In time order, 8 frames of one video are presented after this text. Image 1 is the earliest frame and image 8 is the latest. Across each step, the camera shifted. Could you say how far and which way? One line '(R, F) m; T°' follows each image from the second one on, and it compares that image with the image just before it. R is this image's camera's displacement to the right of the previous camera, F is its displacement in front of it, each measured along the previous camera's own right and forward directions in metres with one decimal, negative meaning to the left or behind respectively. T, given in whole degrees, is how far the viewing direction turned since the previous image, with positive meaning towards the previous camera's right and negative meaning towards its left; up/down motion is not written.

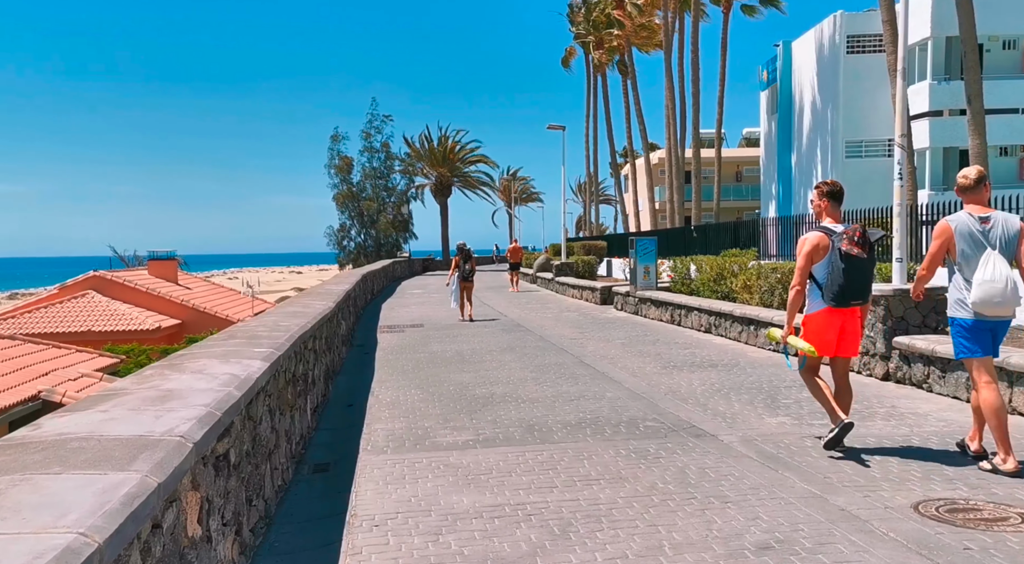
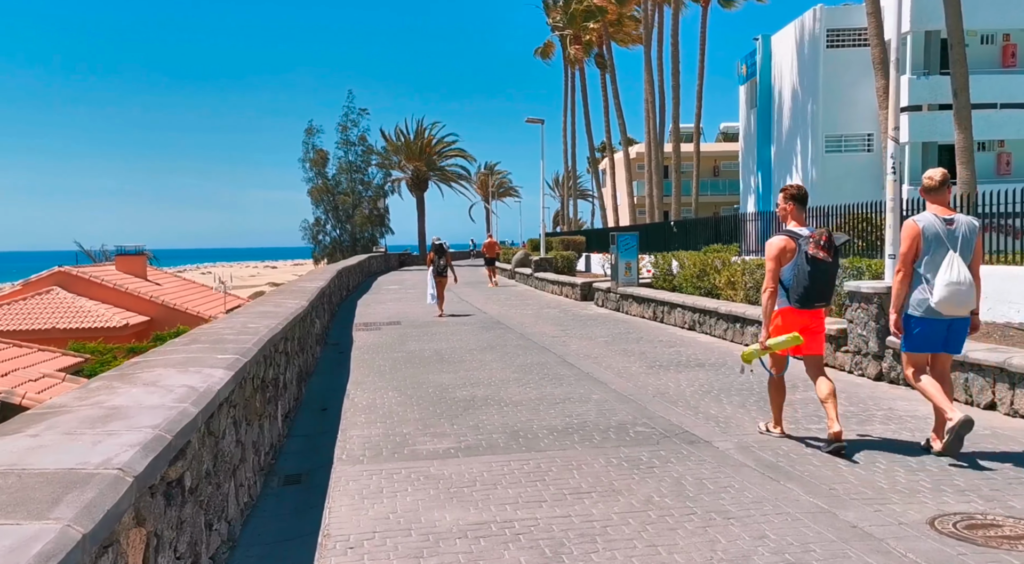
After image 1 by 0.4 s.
(-0.1, +0.3) m; +2°
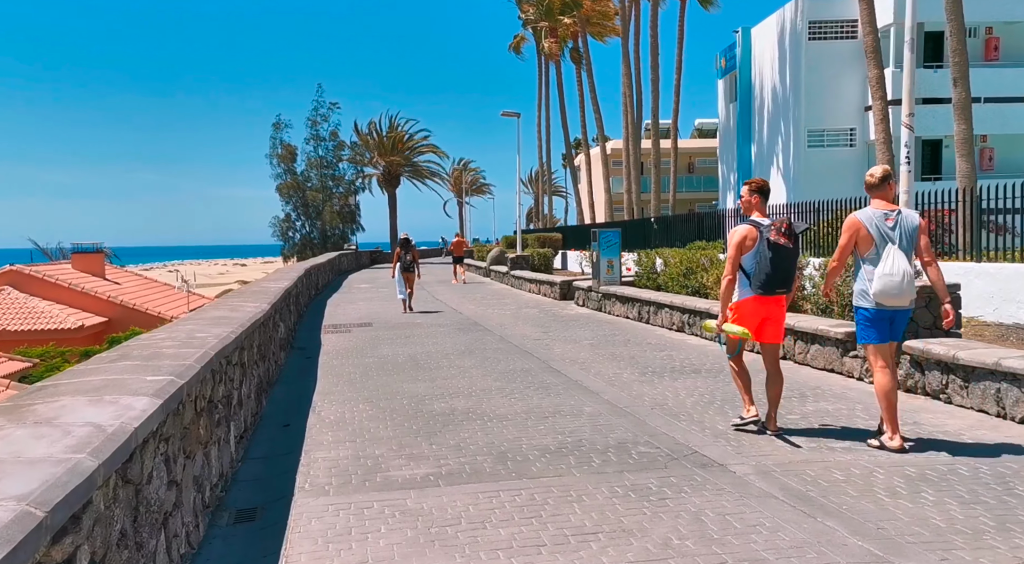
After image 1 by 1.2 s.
(-0.1, +0.7) m; +2°
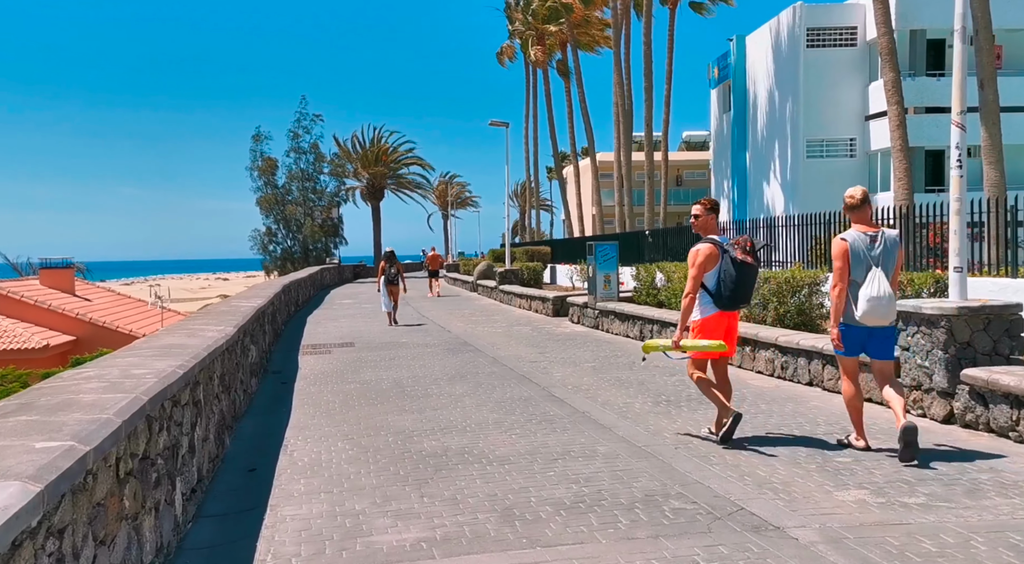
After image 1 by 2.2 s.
(-0.1, +0.9) m; +1°
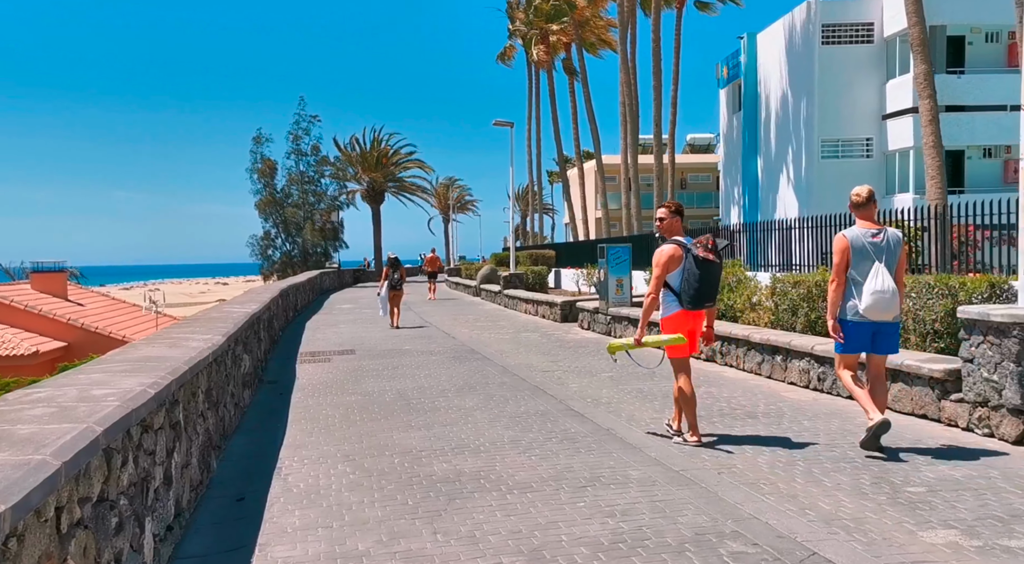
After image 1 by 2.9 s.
(-0.1, +0.7) m; 0°
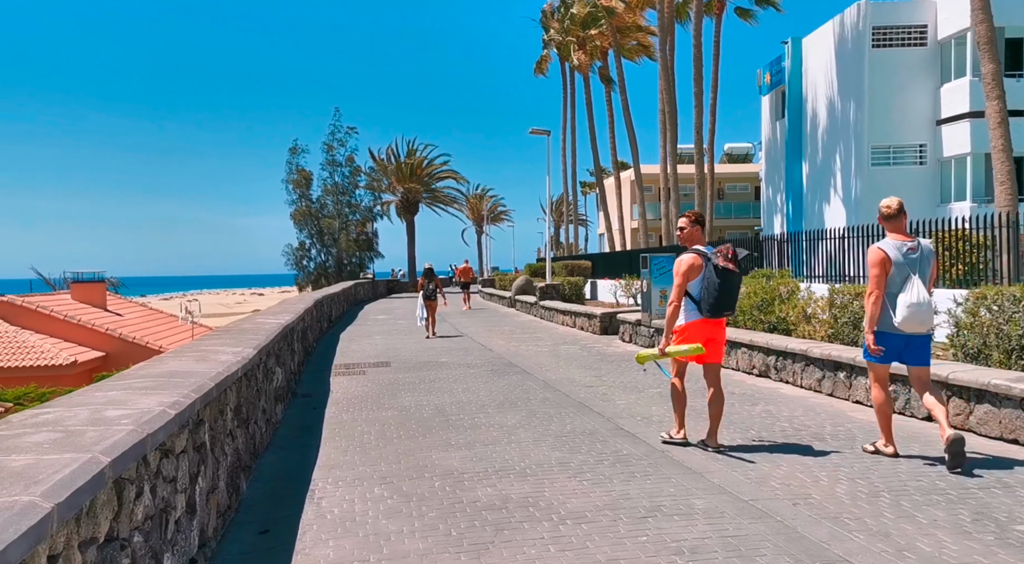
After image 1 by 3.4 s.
(-0.1, +0.4) m; -2°
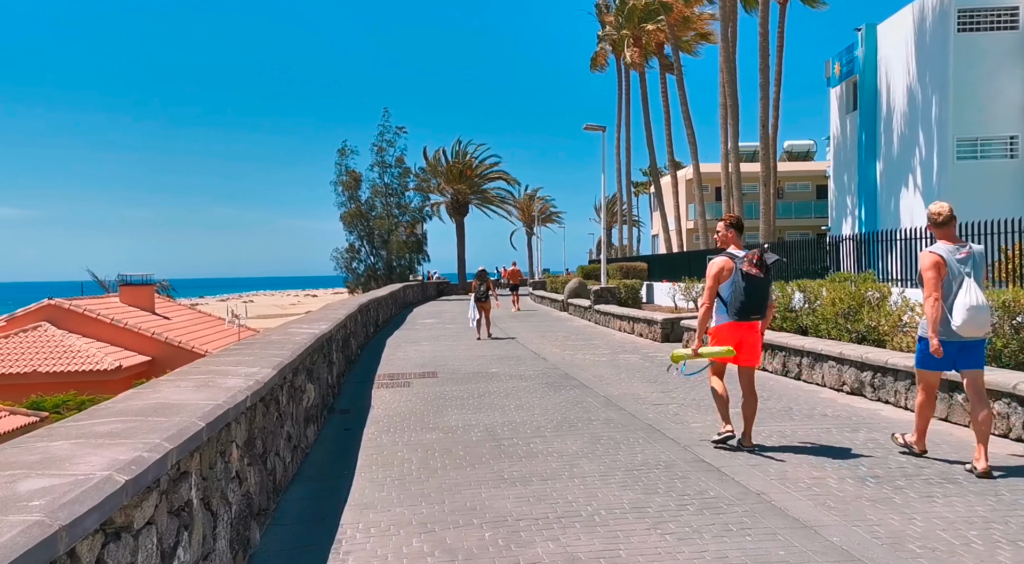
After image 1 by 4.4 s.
(-0.1, +1.0) m; -4°
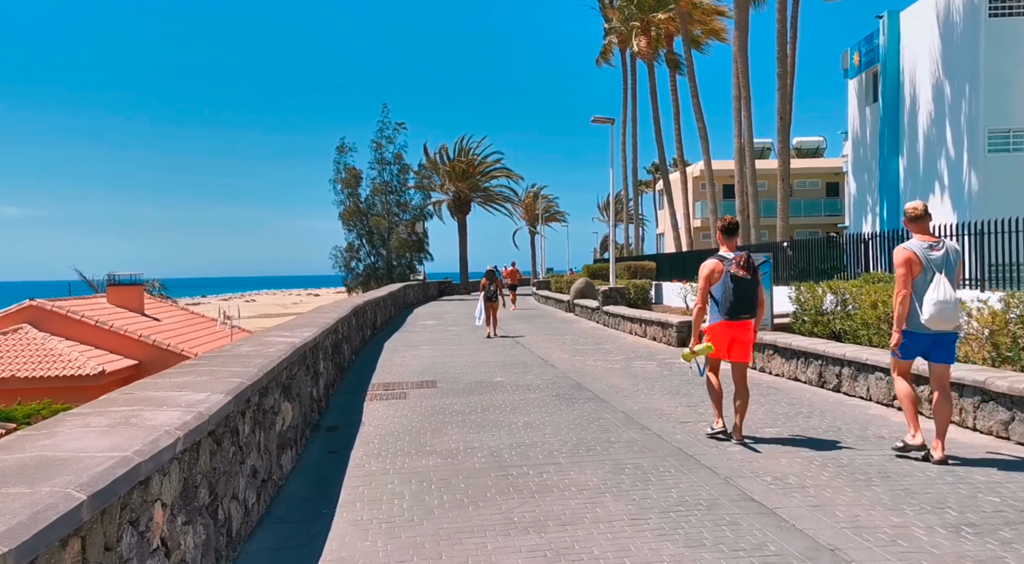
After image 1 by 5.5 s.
(-0.1, +1.0) m; 0°
